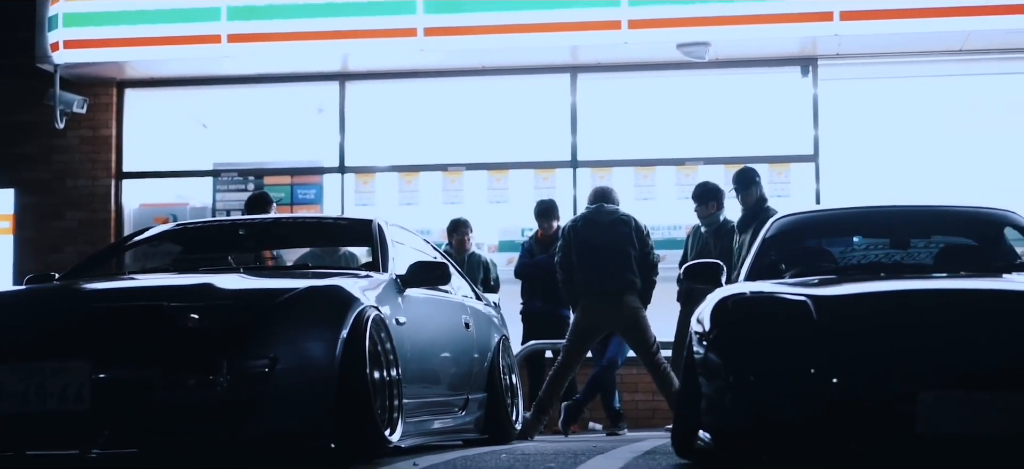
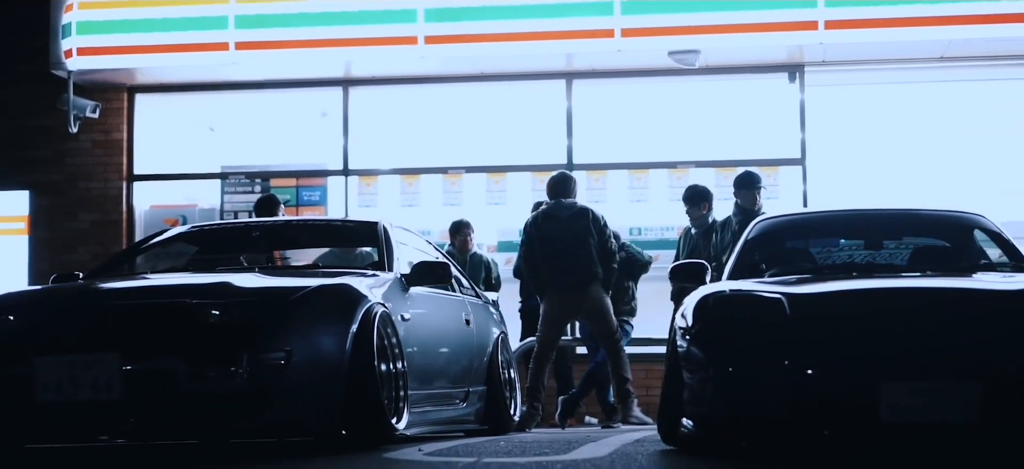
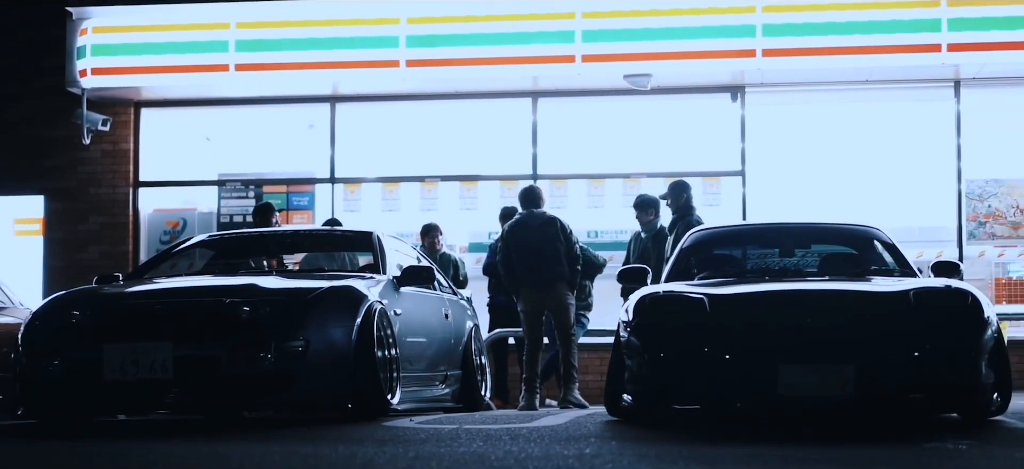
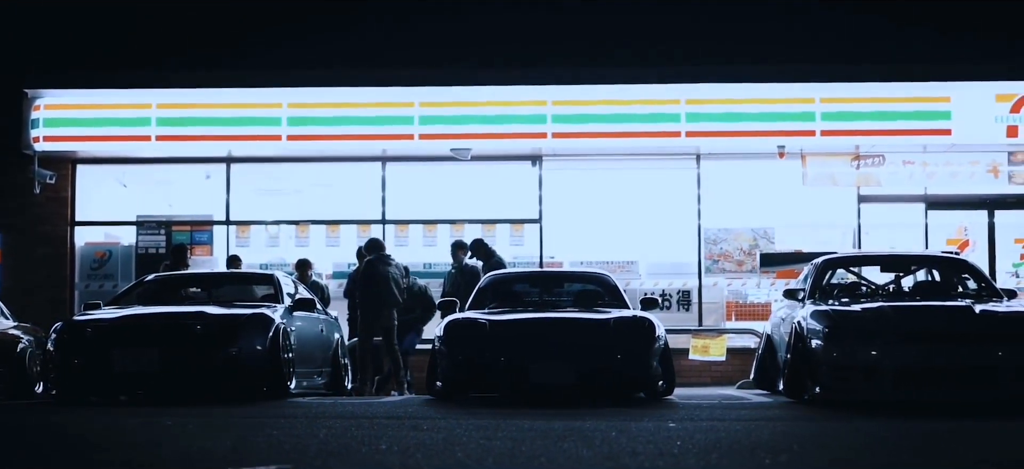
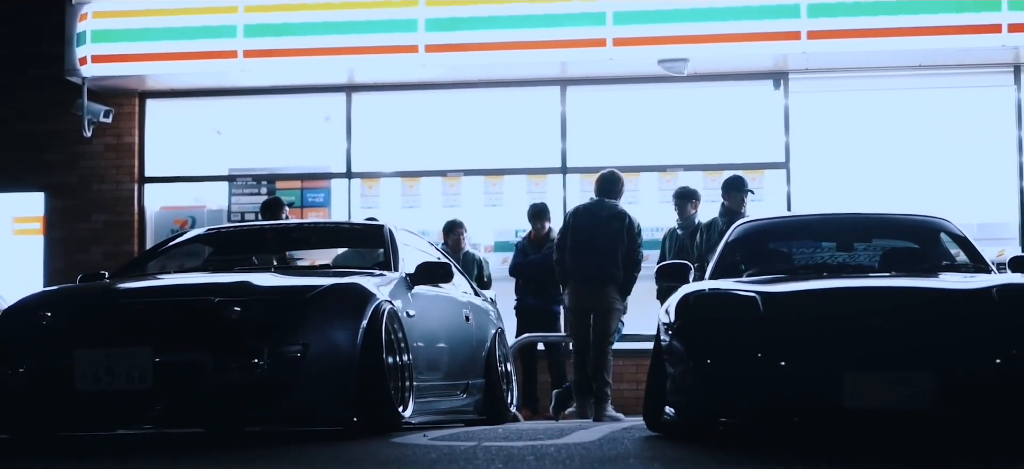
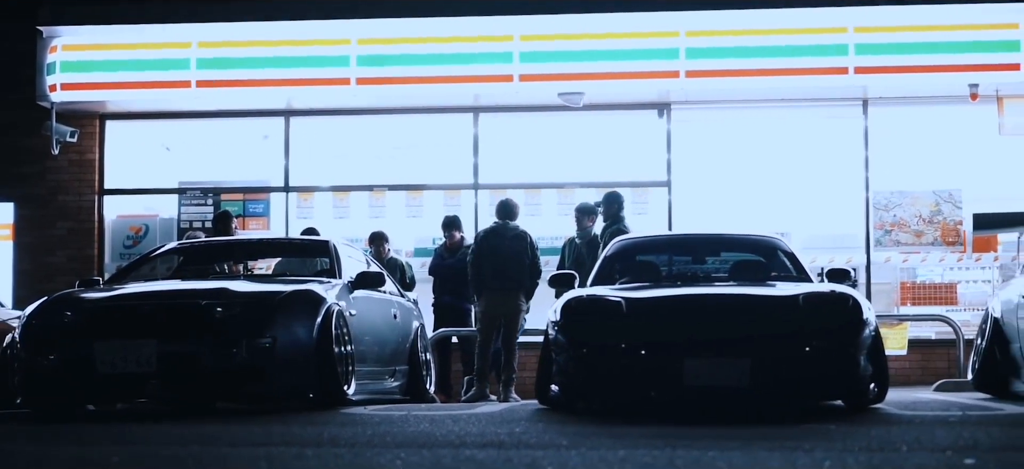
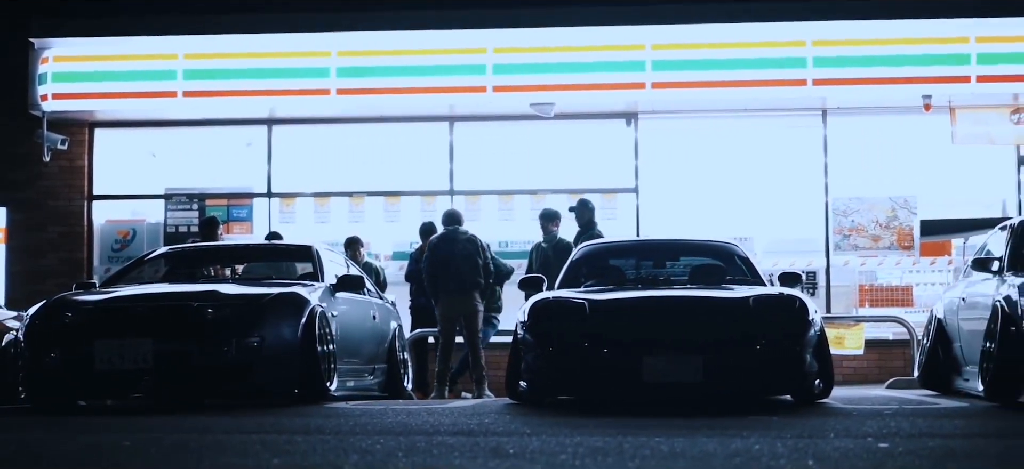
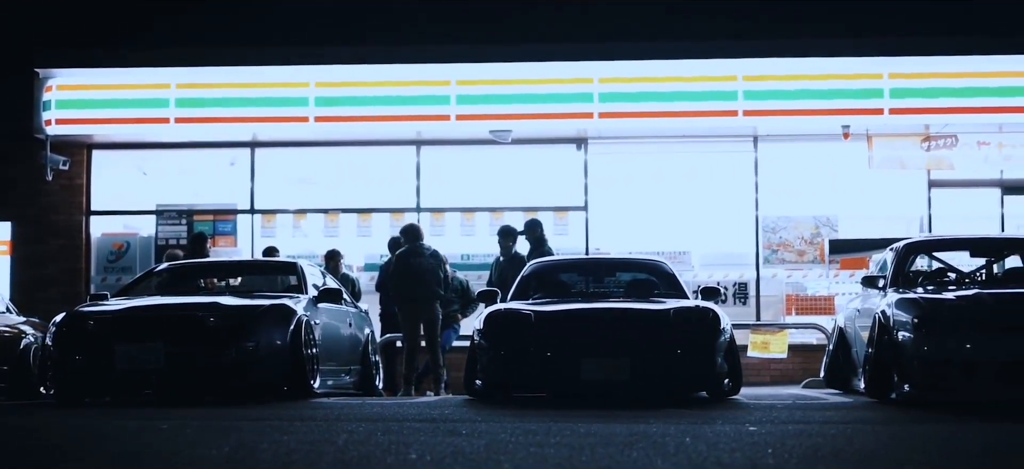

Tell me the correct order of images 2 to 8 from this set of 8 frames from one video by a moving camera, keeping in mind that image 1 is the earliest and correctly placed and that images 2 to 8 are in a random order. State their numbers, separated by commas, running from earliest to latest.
2, 5, 3, 6, 7, 8, 4
